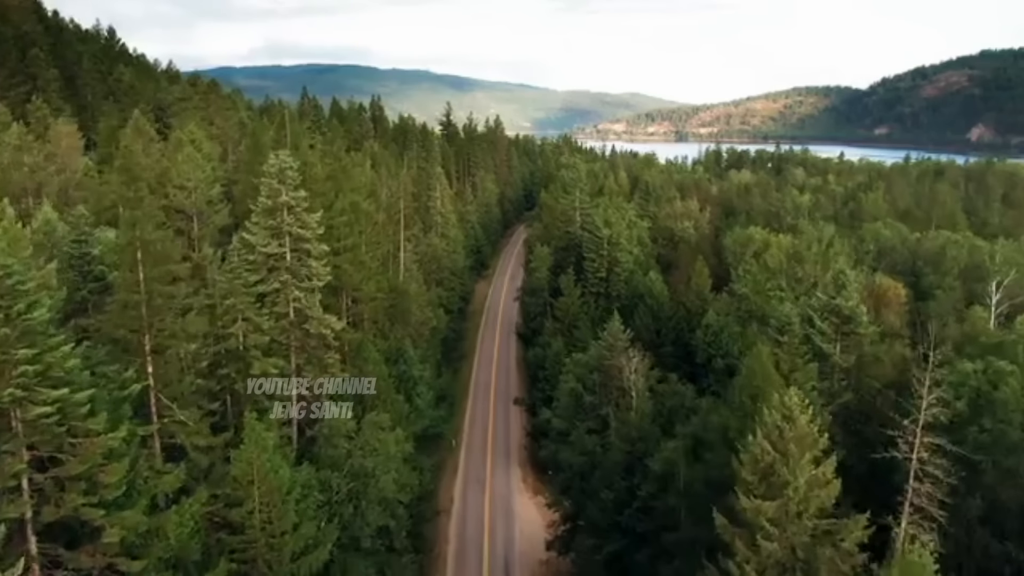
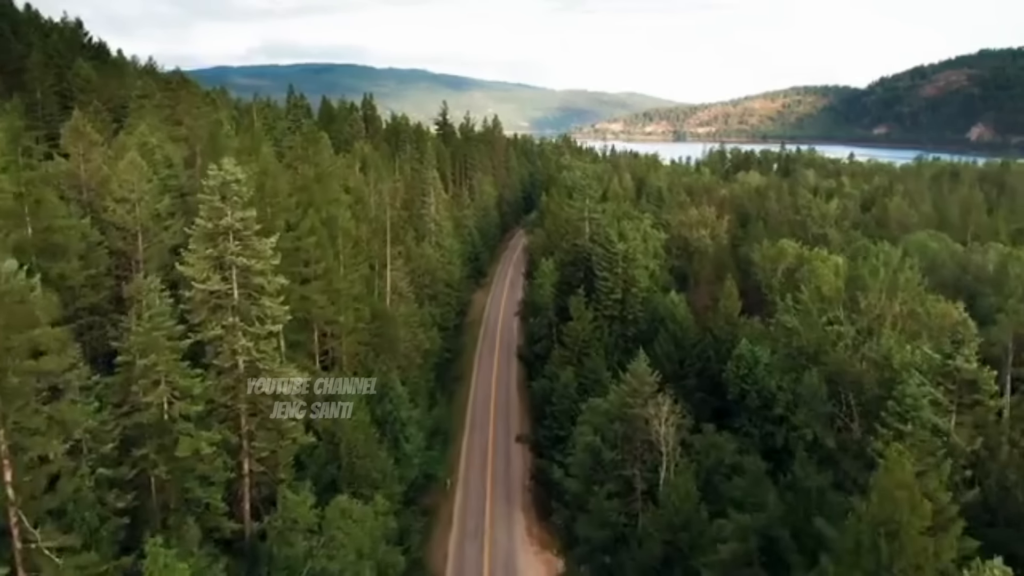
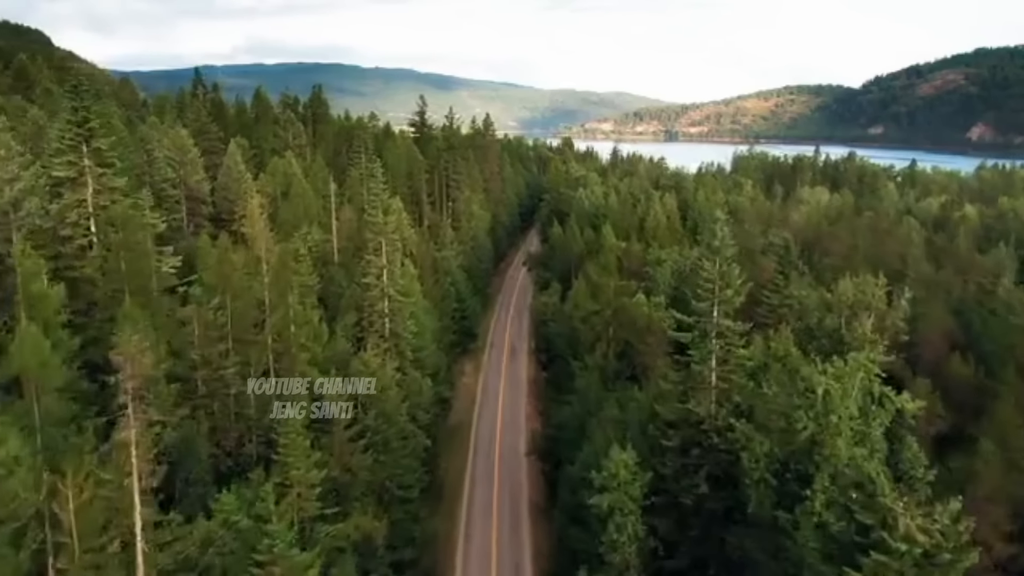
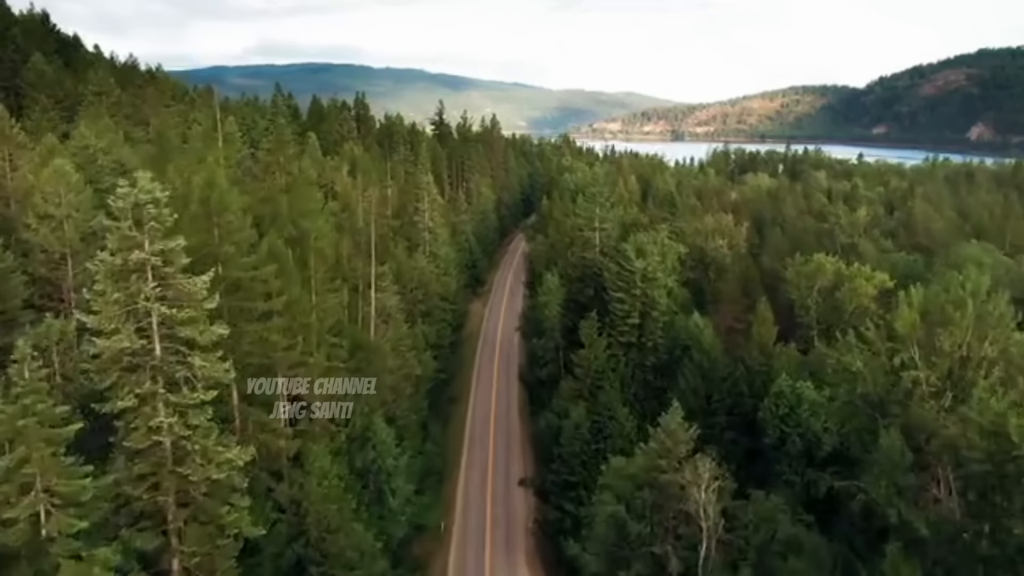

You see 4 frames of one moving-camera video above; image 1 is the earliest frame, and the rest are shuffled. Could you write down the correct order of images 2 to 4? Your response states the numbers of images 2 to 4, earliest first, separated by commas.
2, 4, 3
